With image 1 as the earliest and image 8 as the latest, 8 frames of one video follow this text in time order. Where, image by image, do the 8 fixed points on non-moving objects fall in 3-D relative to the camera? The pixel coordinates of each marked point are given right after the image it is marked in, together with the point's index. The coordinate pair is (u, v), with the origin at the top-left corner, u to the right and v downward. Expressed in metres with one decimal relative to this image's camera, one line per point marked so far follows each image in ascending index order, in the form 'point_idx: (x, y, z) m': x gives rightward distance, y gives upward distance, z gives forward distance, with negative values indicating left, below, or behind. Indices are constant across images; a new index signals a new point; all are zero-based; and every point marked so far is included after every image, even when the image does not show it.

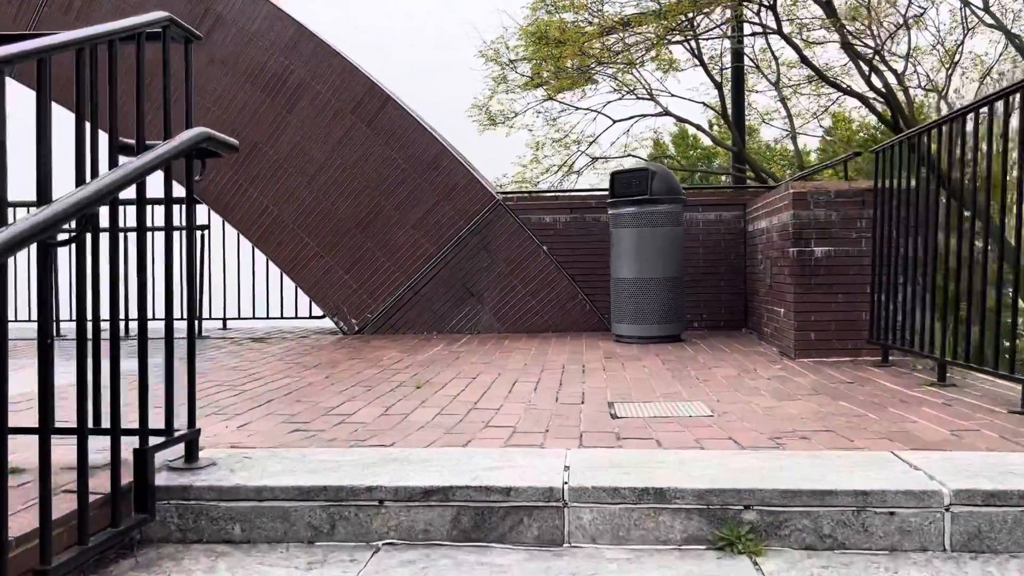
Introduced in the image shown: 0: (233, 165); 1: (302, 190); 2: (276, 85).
0: (-2.2, +1.0, +6.7) m
1: (-1.6, +0.8, +6.6) m
2: (-1.9, +1.6, +6.6) m
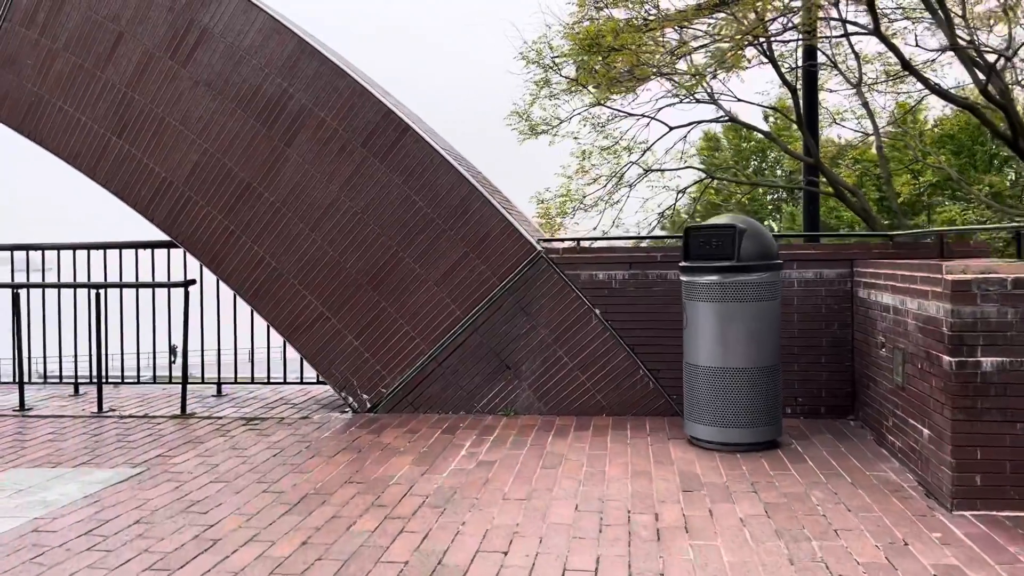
0: (-1.9, +0.5, +5.6) m
1: (-1.4, +0.3, +5.5) m
2: (-1.6, +1.2, +5.5) m
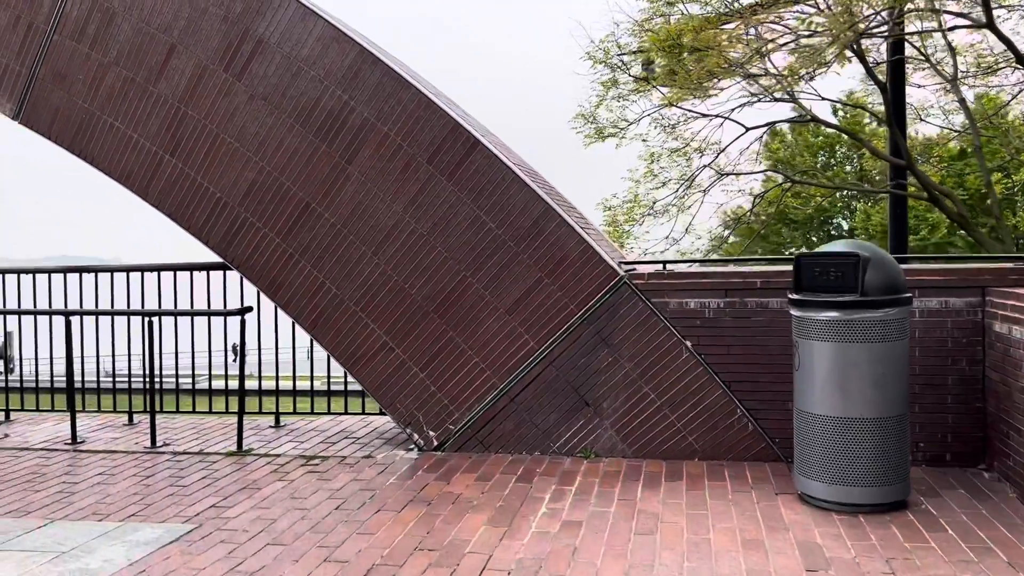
0: (-1.4, +0.4, +5.2) m
1: (-0.9, +0.2, +5.1) m
2: (-1.1, +1.0, +5.1) m
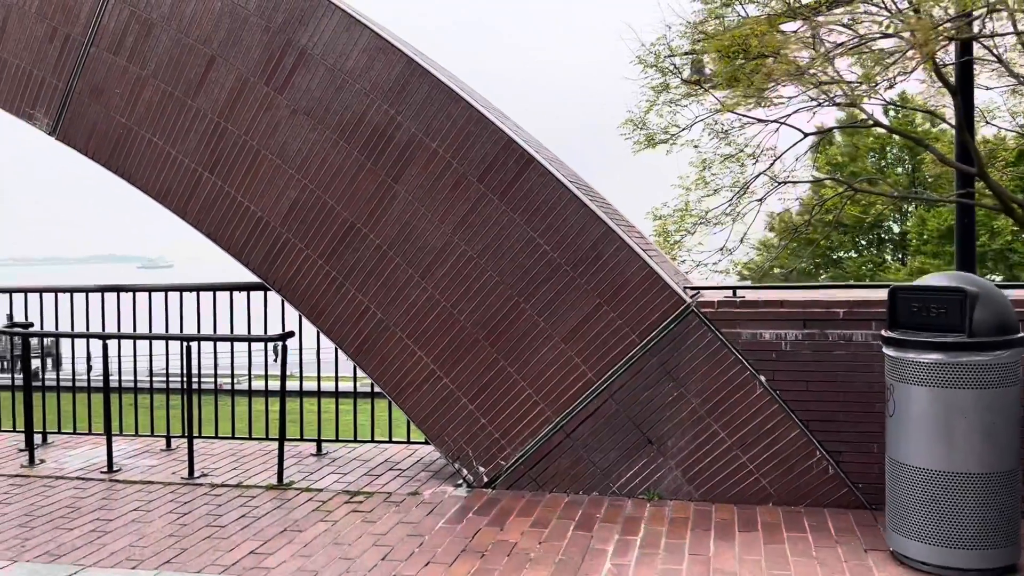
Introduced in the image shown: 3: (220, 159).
0: (-1.1, +0.2, +4.9) m
1: (-0.6, 0.0, +4.8) m
2: (-0.8, +0.8, +4.8) m
3: (-1.8, +0.8, +5.1) m
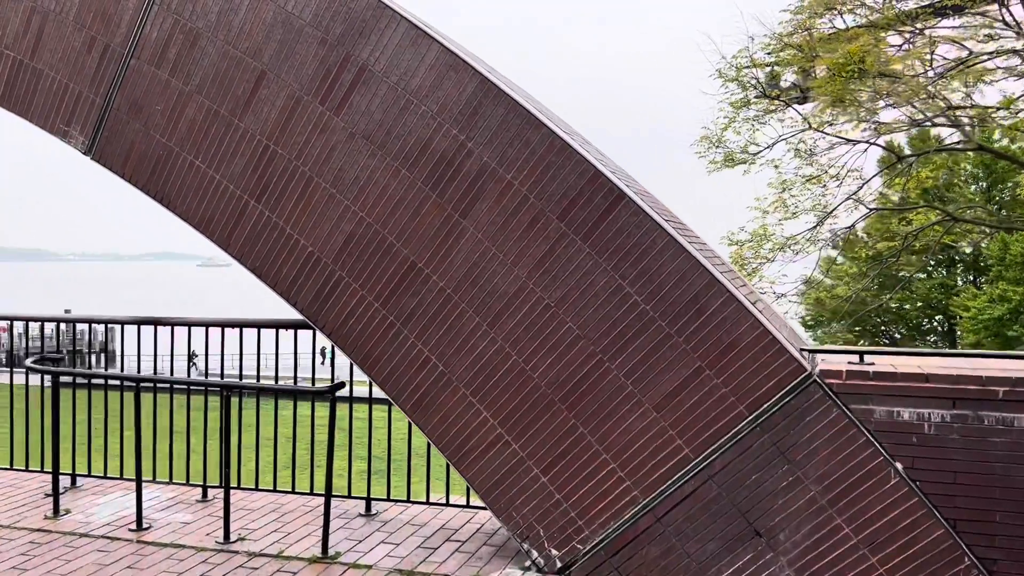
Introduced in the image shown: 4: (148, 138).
0: (-0.7, 0.0, +4.4) m
1: (-0.1, -0.2, +4.2) m
2: (-0.3, +0.6, +4.2) m
3: (-1.3, +0.6, +4.5) m
4: (-2.1, +0.9, +4.7) m
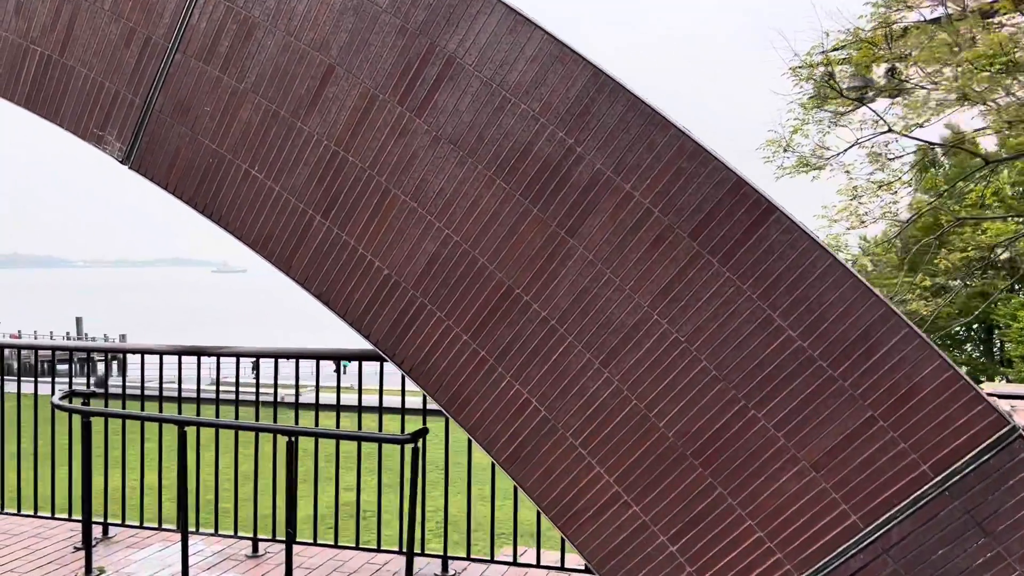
0: (-0.2, -0.2, +3.7) m
1: (+0.4, -0.4, +3.5) m
2: (+0.2, +0.5, +3.6) m
3: (-0.8, +0.4, +3.9) m
4: (-1.6, +0.7, +4.1) m
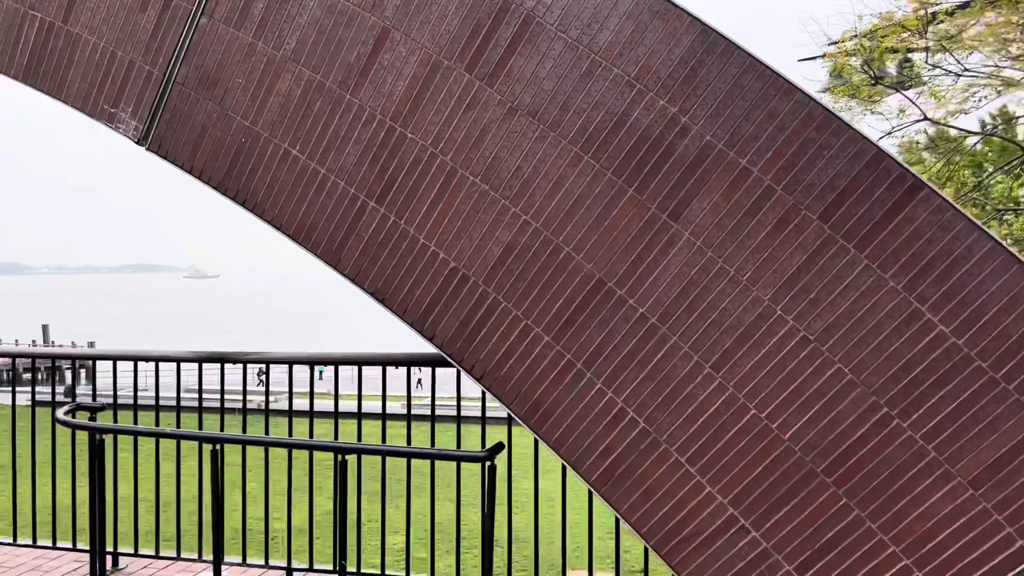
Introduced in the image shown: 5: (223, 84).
0: (+0.2, -0.1, +3.2) m
1: (+0.7, -0.3, +3.1) m
2: (+0.5, +0.5, +3.1) m
3: (-0.5, +0.4, +3.4) m
4: (-1.2, +0.7, +3.6) m
5: (-1.2, +0.9, +3.6) m
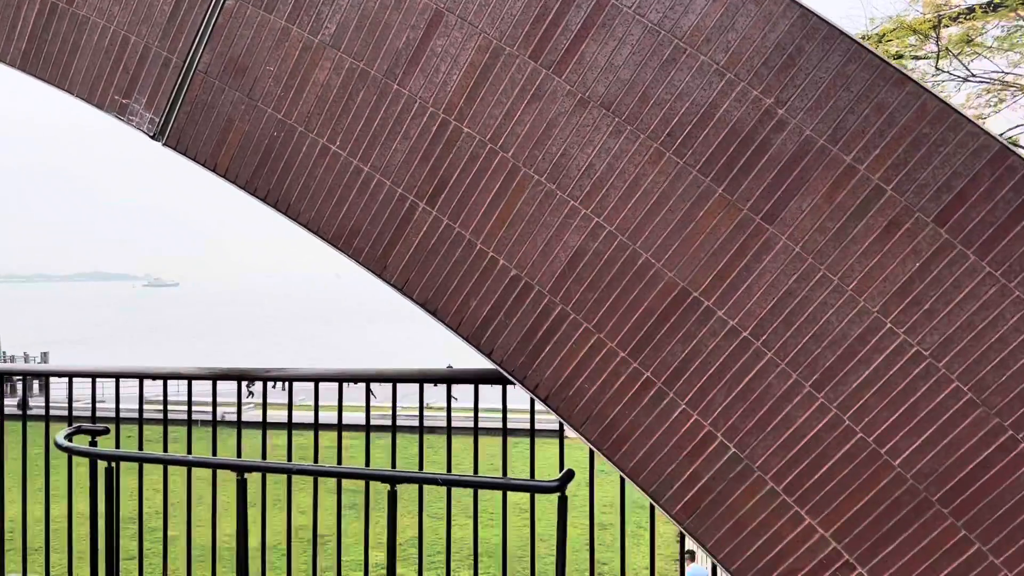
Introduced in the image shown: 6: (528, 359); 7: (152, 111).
0: (+0.4, -0.2, +2.9) m
1: (+1.0, -0.4, +2.8) m
2: (+0.8, +0.5, +2.8) m
3: (-0.2, +0.4, +3.1) m
4: (-1.0, +0.7, +3.2) m
5: (-1.0, +0.8, +3.2) m
6: (+0.1, -0.3, +3.0) m
7: (-1.4, +0.7, +3.3) m
